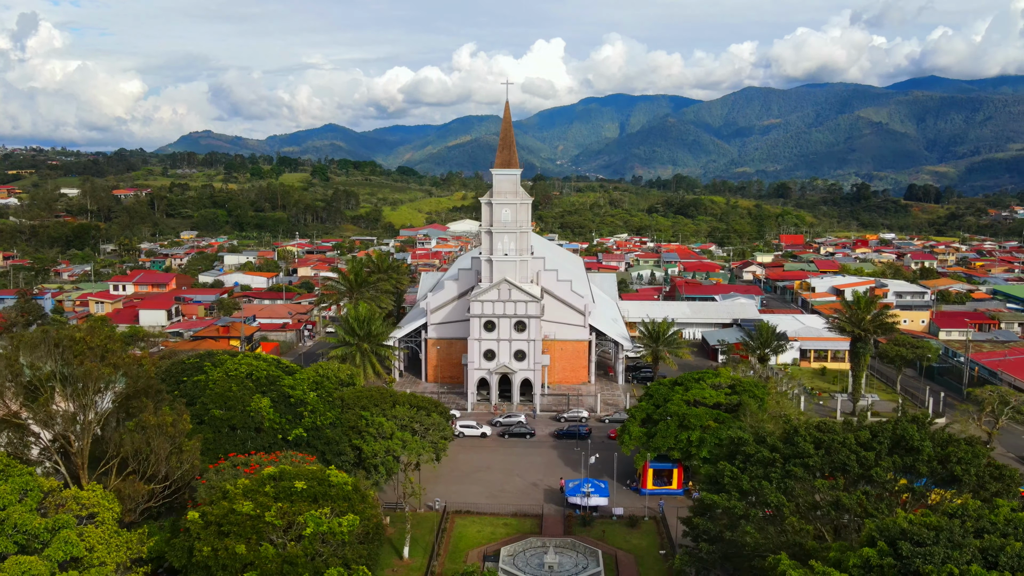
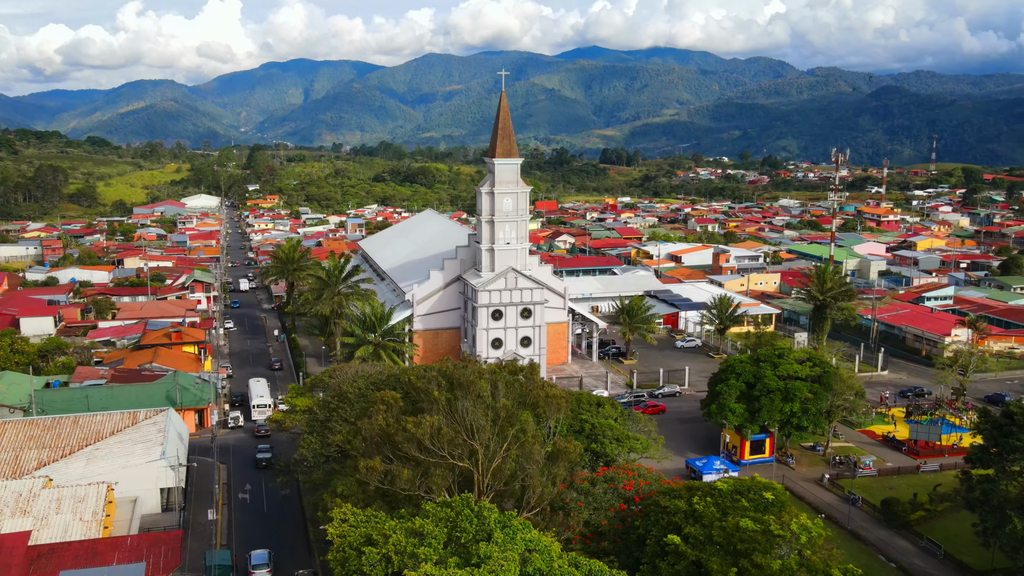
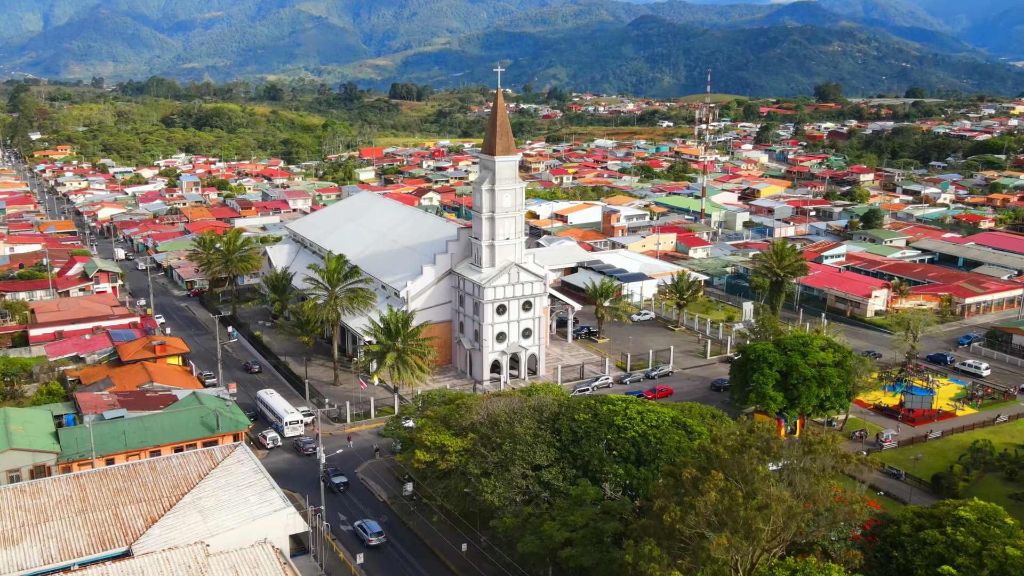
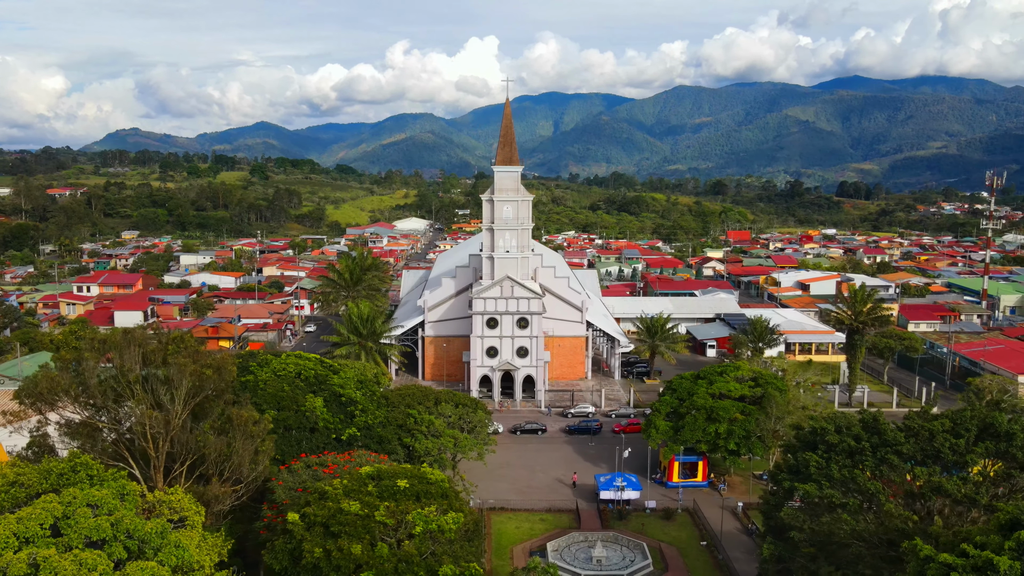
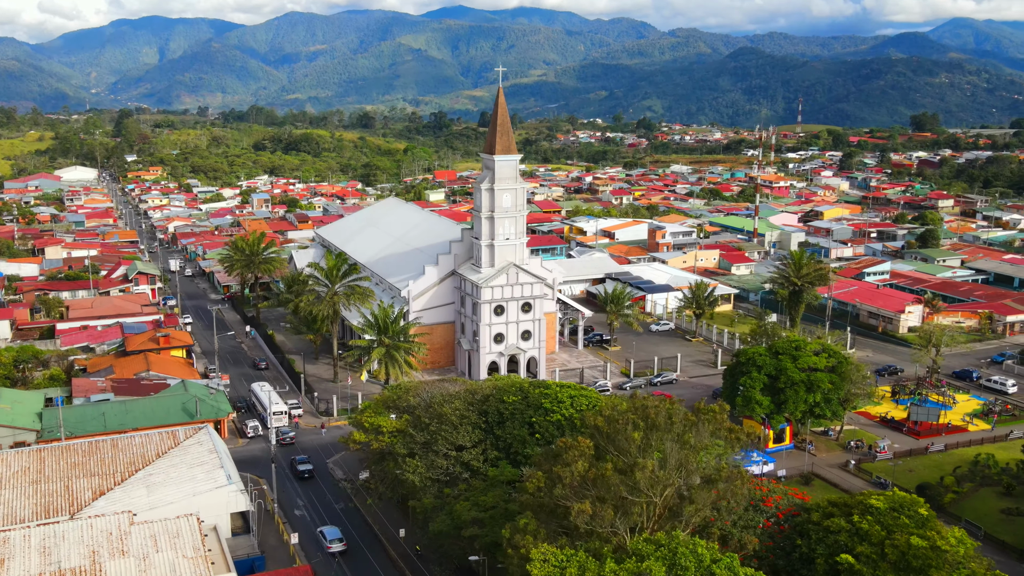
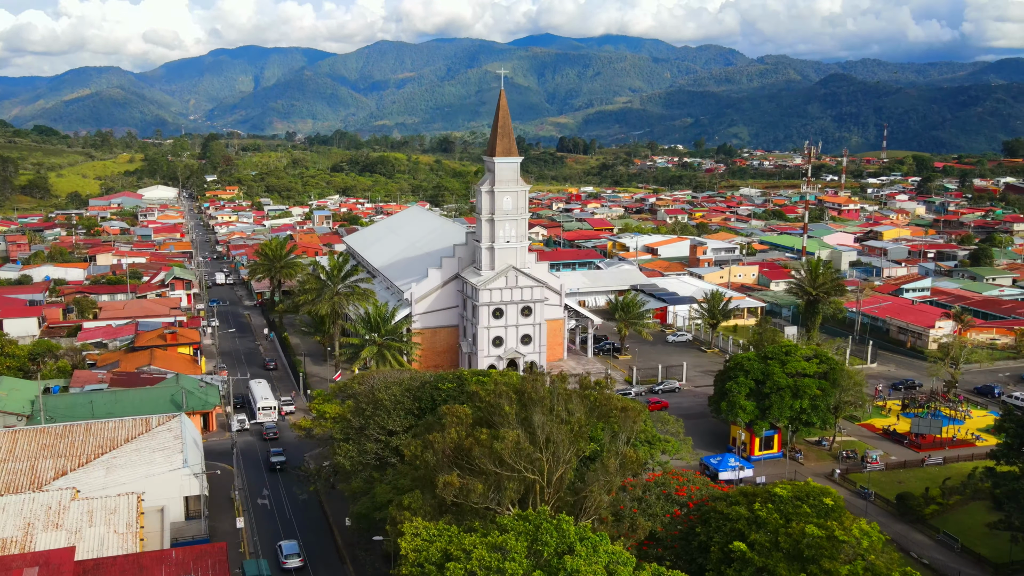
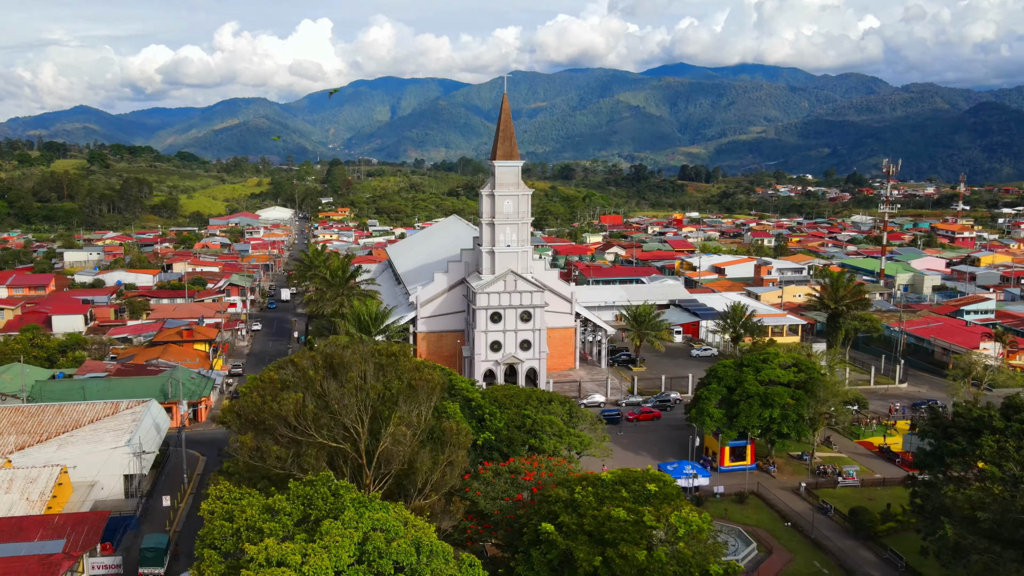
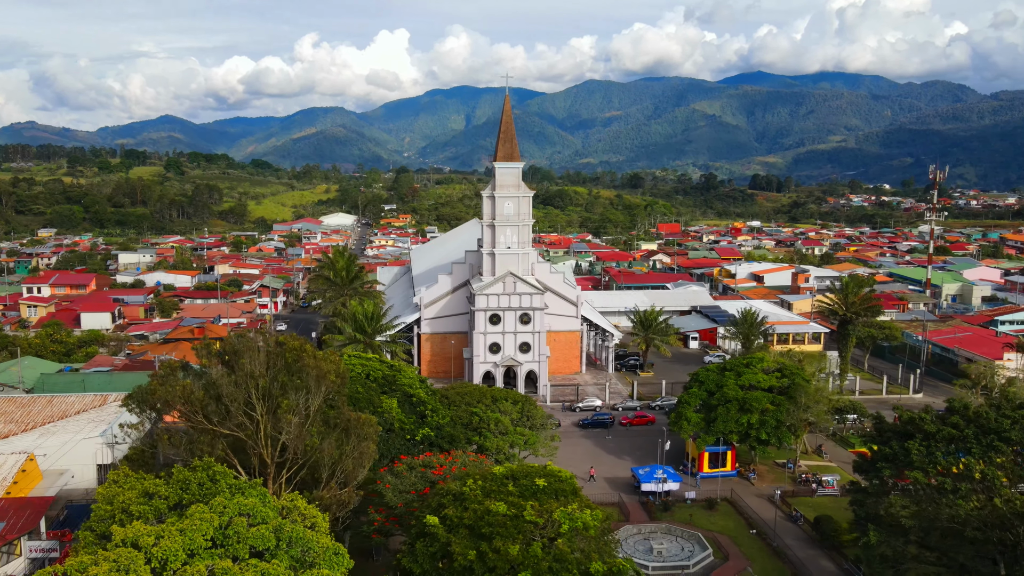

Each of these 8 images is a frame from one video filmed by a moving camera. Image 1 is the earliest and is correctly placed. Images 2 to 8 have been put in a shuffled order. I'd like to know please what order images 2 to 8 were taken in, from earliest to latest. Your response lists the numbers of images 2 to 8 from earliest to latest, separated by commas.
4, 8, 7, 2, 6, 5, 3
